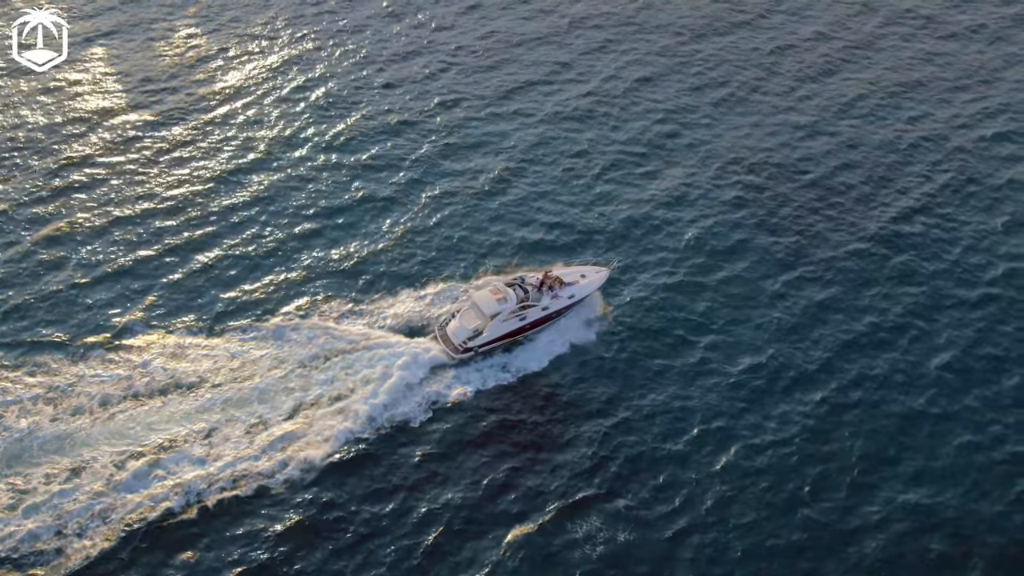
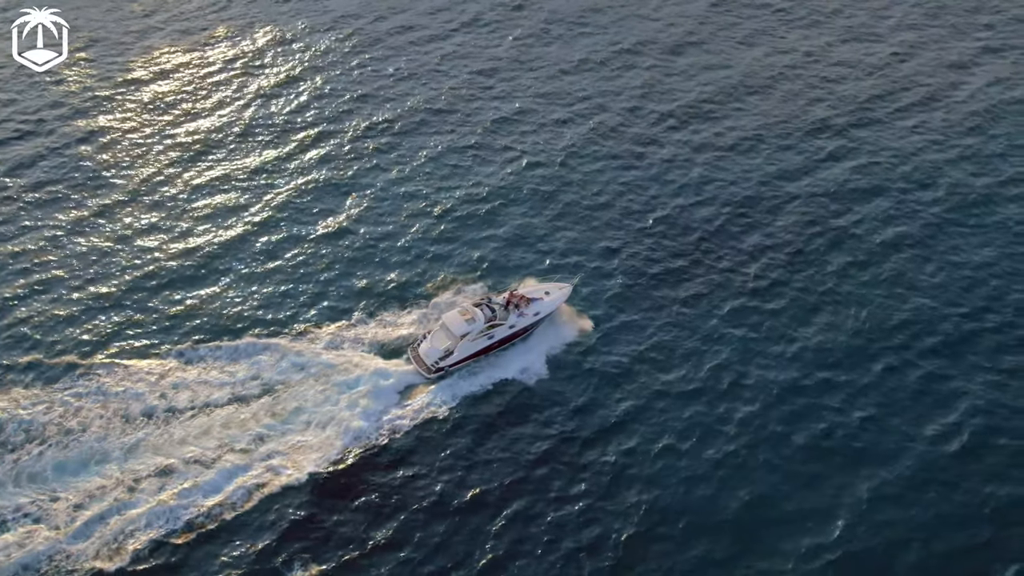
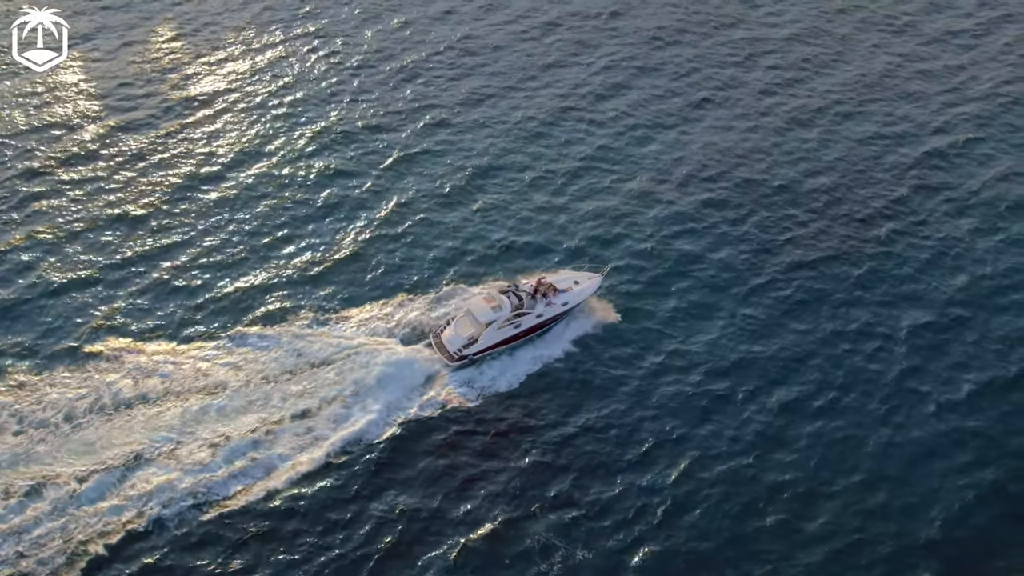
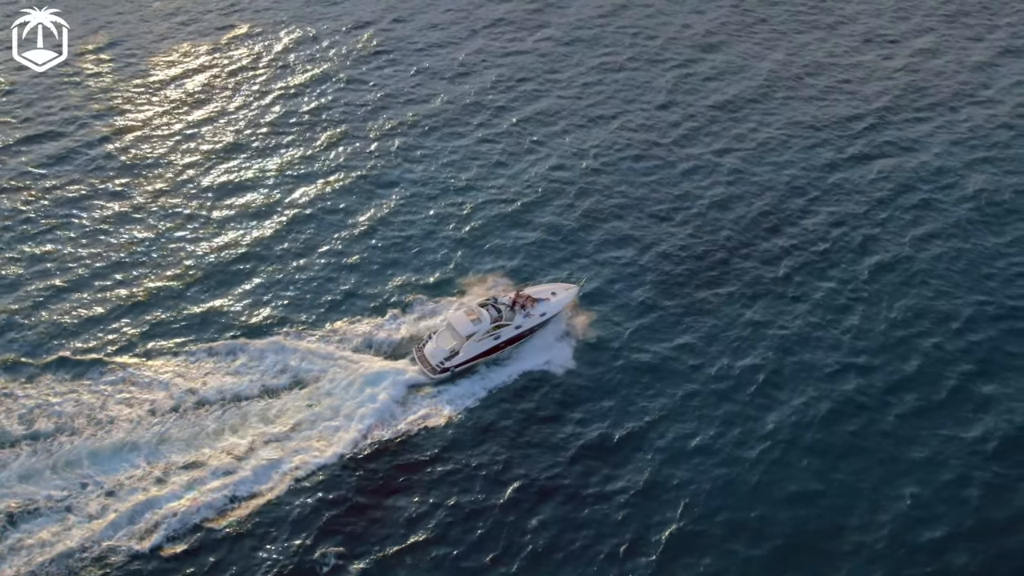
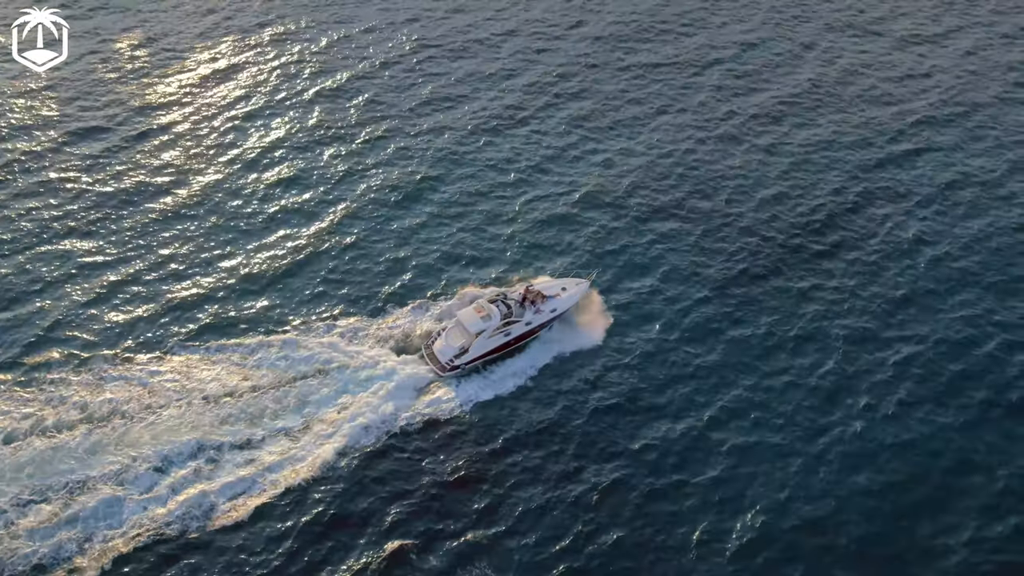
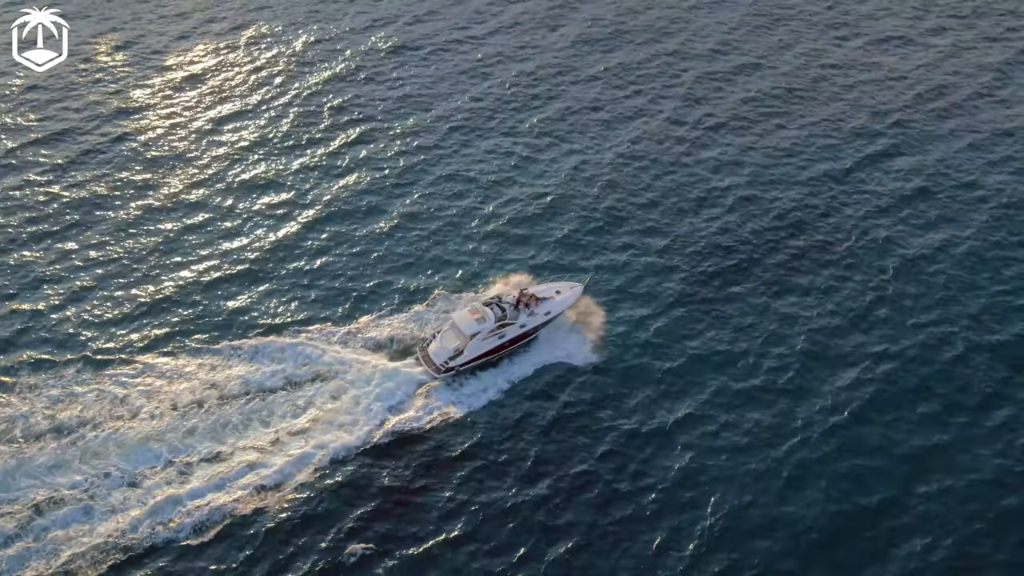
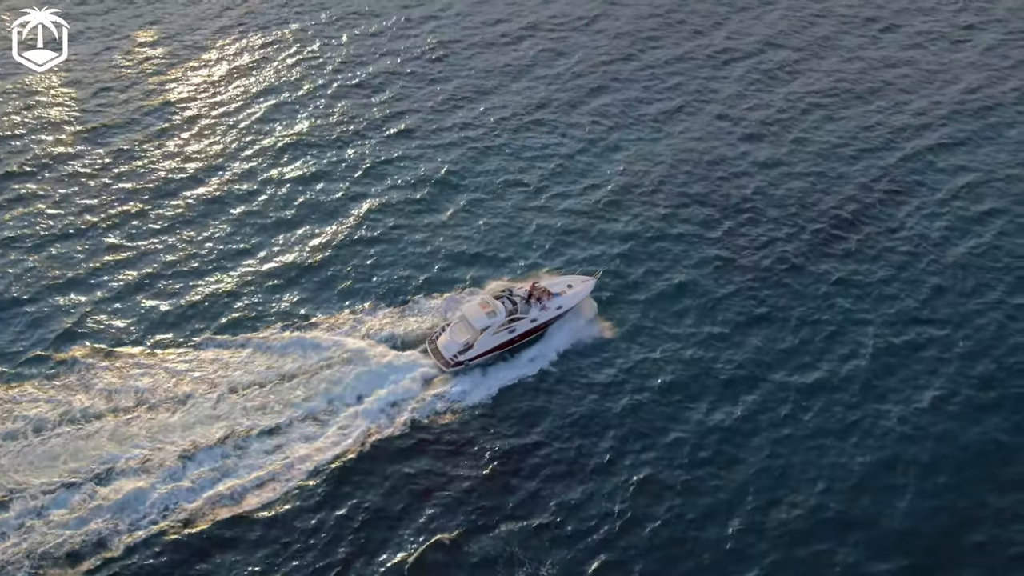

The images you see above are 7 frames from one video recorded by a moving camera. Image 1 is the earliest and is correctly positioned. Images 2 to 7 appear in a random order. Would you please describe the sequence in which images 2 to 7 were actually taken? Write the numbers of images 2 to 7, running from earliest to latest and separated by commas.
3, 7, 5, 6, 4, 2
